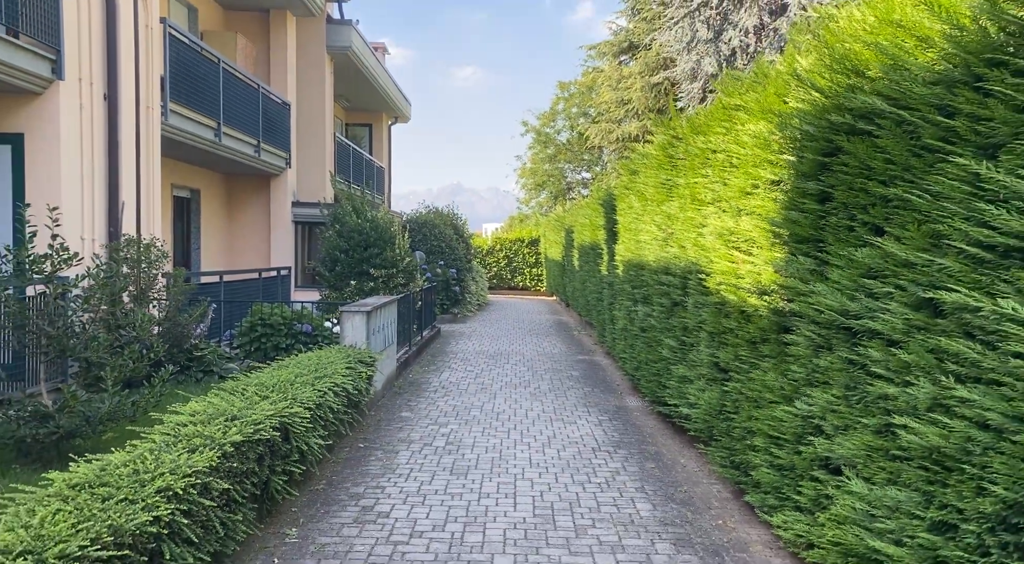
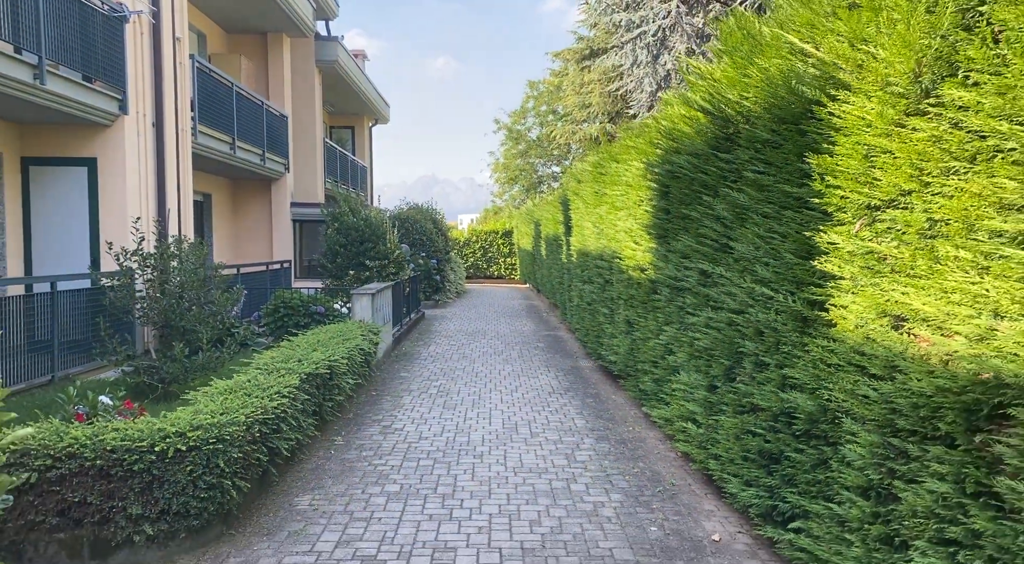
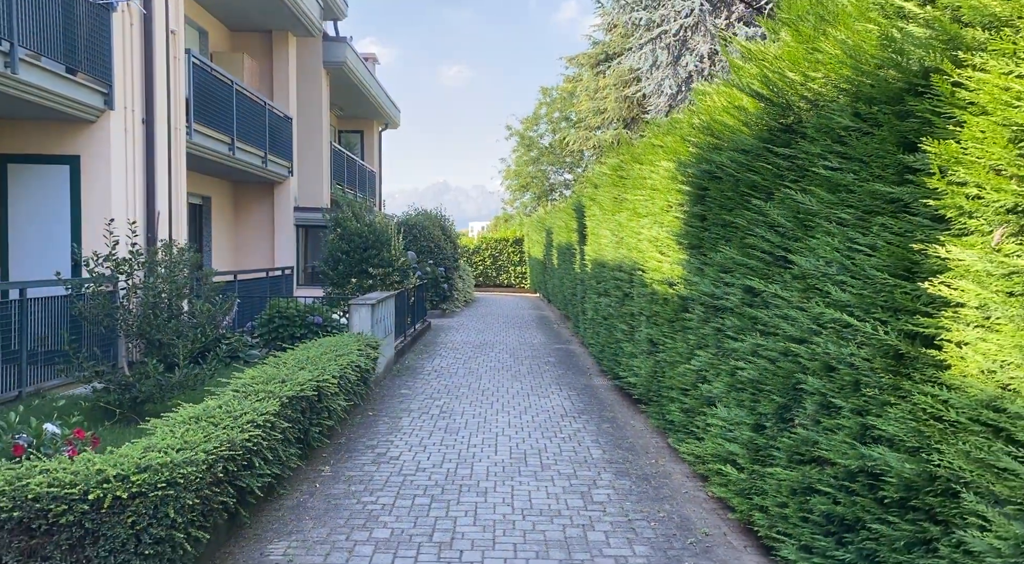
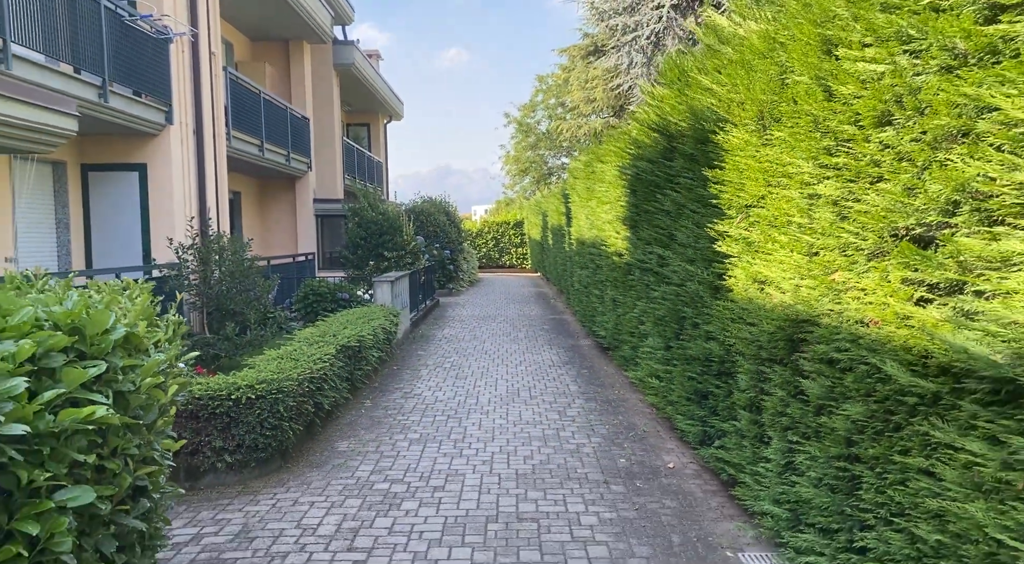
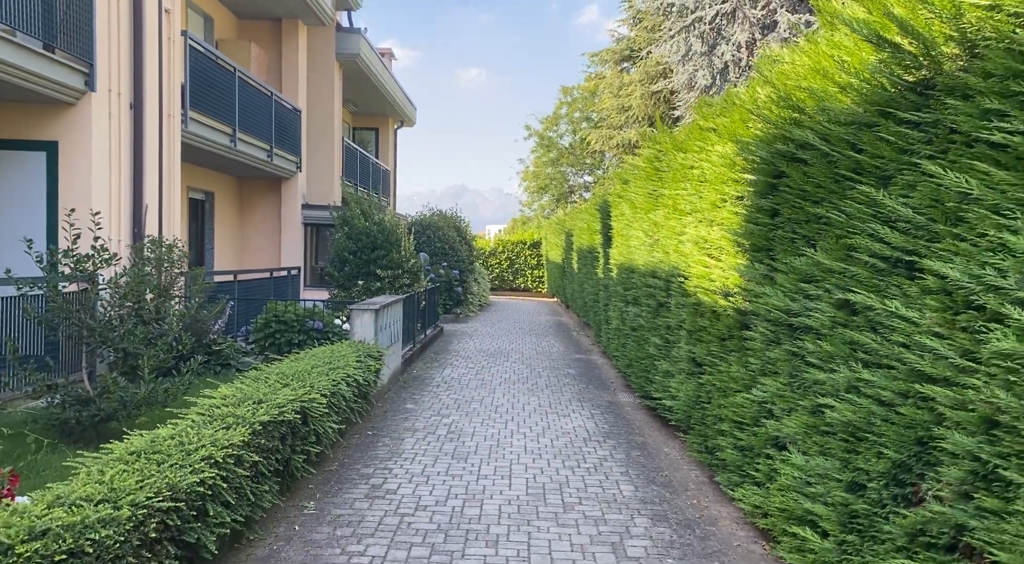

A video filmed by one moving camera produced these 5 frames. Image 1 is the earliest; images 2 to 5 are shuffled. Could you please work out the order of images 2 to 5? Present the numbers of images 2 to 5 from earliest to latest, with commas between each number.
5, 3, 2, 4
